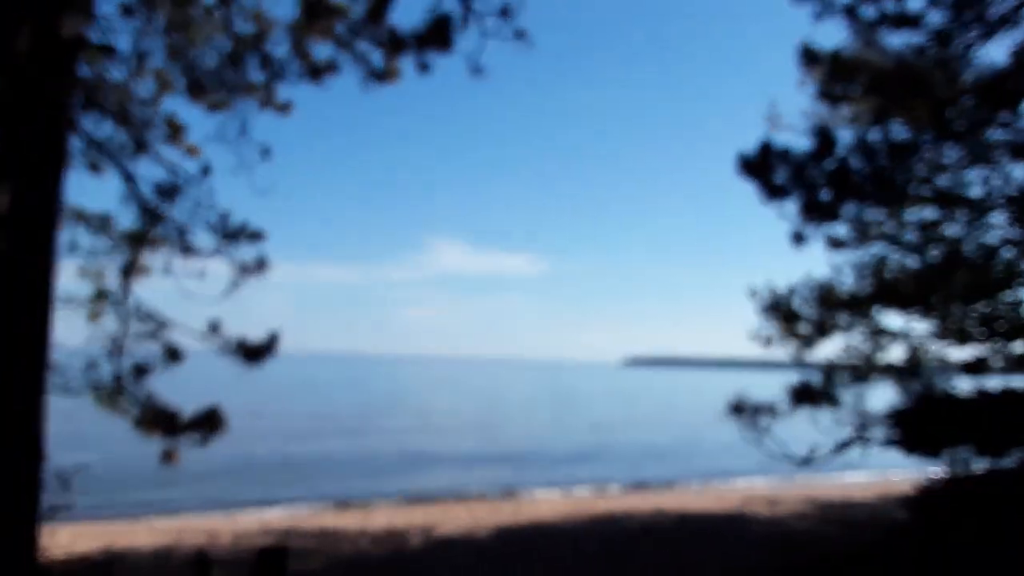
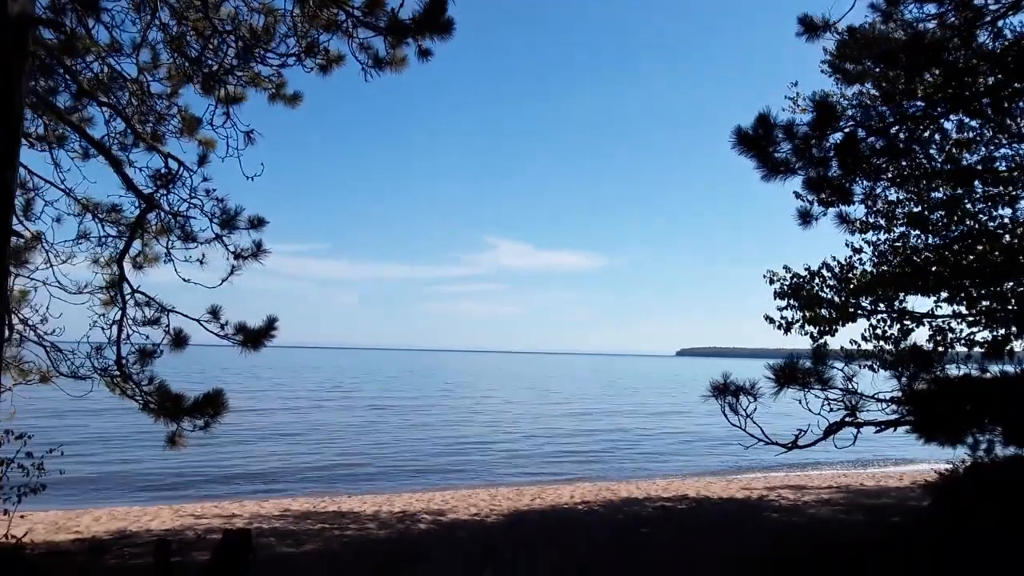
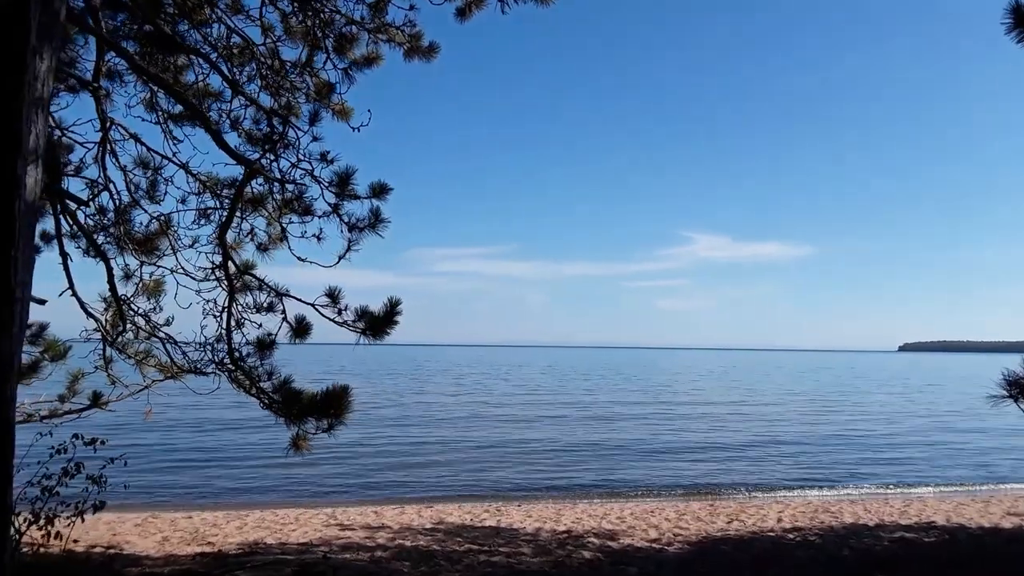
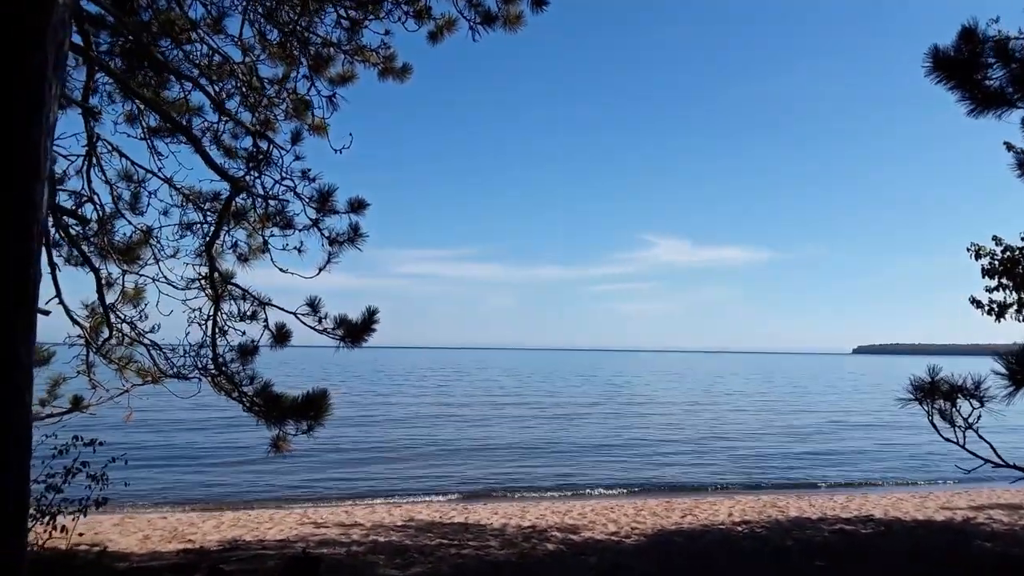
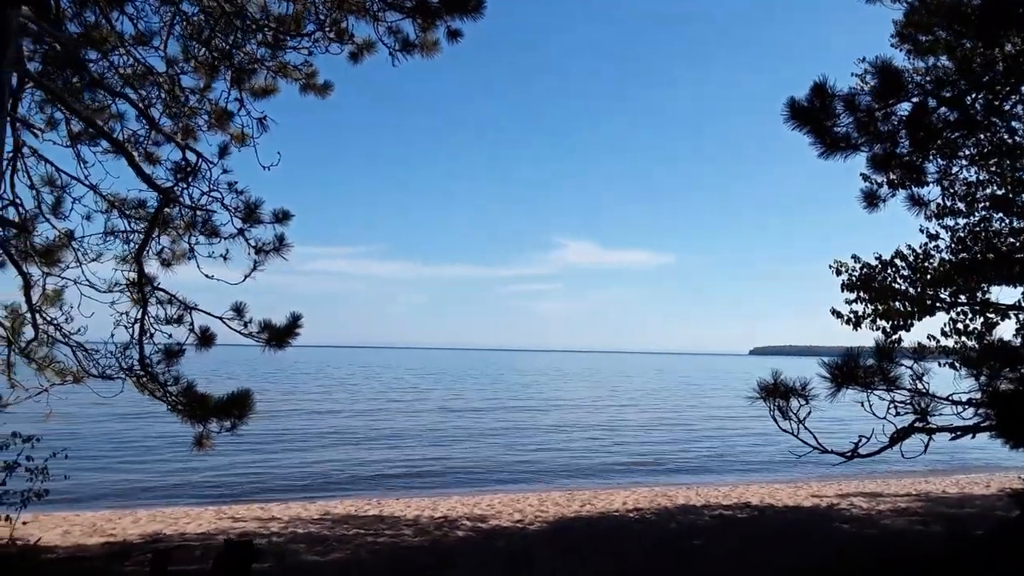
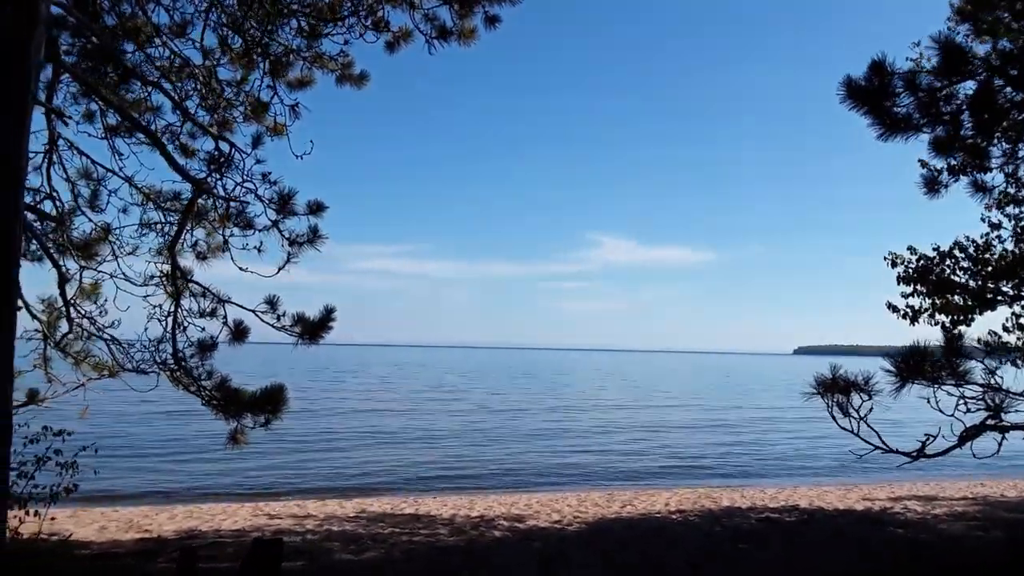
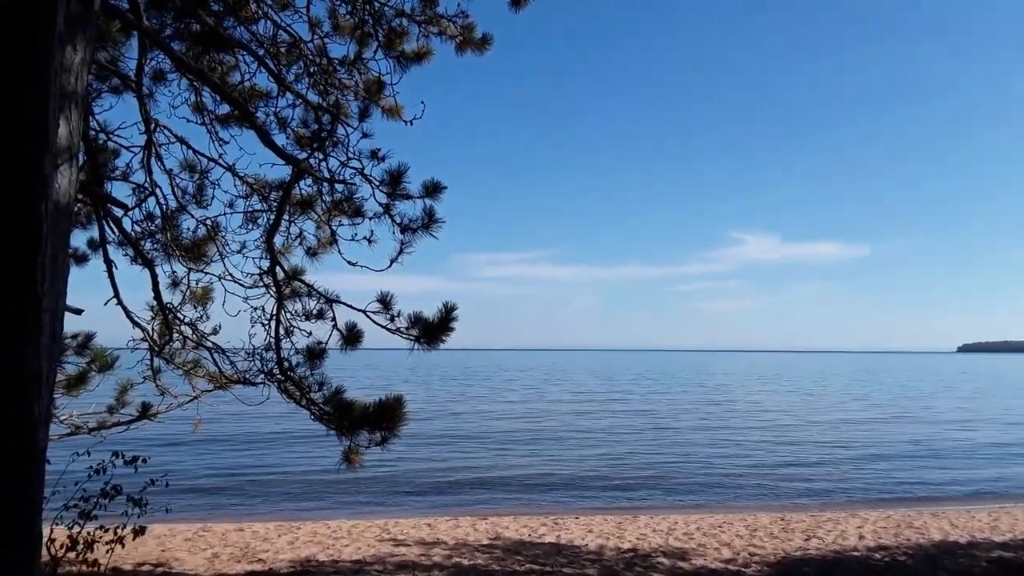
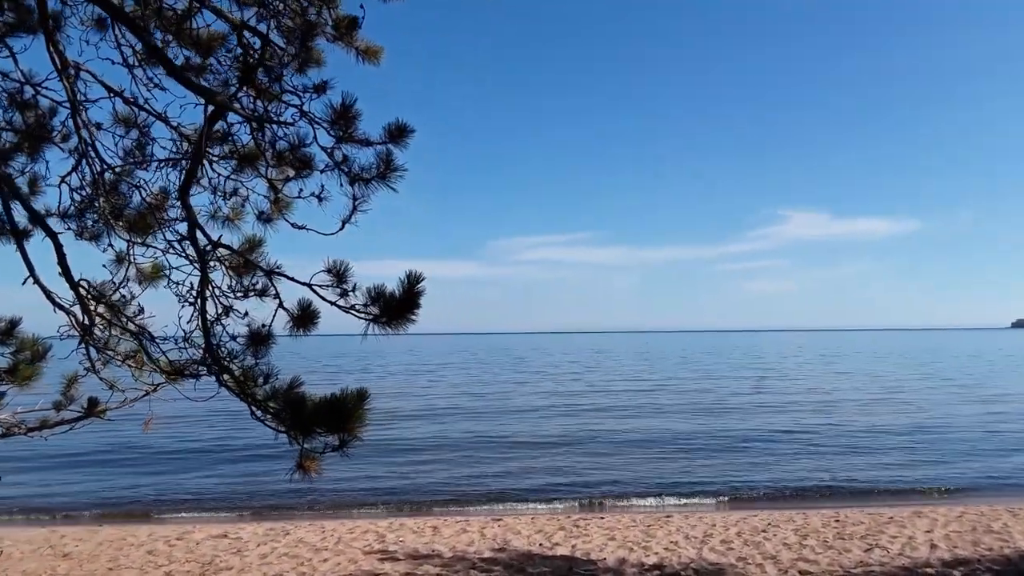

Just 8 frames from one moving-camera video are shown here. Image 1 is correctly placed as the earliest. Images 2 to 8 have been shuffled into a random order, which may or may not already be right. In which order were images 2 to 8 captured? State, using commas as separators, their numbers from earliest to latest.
2, 5, 6, 4, 3, 7, 8
